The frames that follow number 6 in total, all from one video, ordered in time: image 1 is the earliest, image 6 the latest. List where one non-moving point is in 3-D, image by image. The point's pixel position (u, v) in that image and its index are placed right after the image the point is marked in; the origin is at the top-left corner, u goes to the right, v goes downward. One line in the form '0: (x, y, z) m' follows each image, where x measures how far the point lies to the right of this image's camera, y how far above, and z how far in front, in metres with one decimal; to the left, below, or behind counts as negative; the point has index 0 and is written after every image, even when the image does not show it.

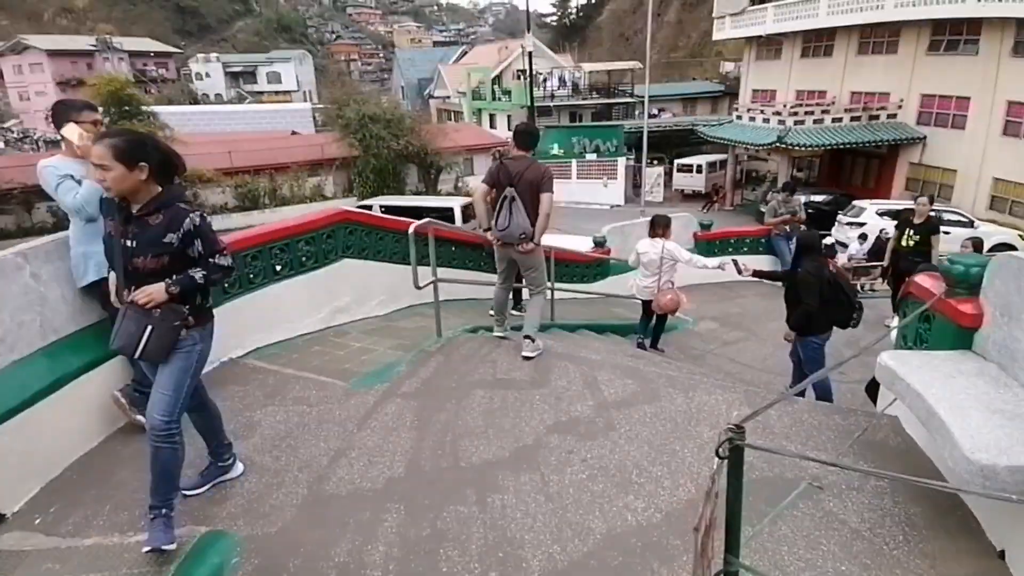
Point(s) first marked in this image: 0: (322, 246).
0: (-1.5, +0.3, +4.7) m
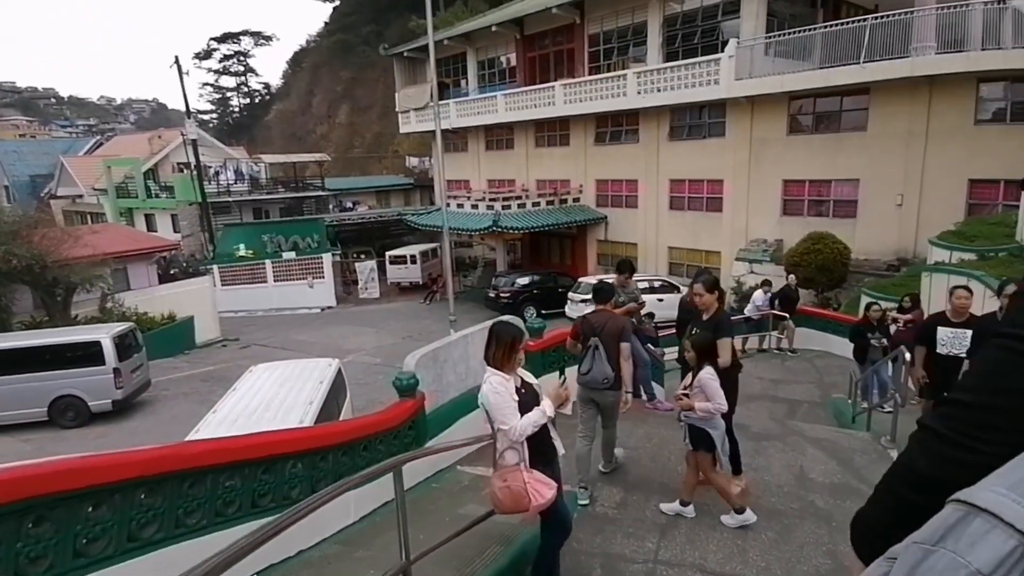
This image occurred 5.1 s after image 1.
0: (-1.6, -0.7, +0.4) m
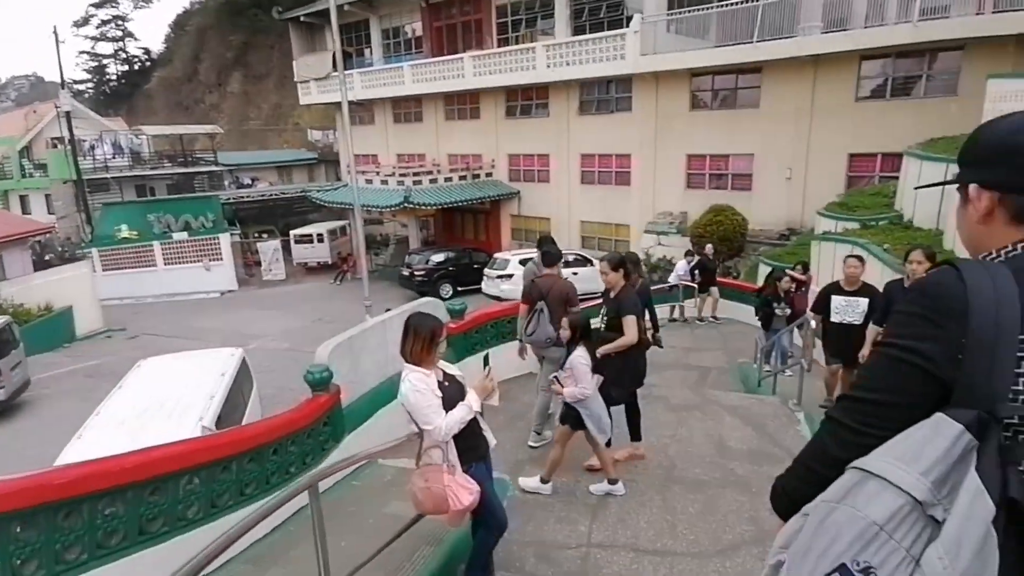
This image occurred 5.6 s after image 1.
0: (-1.6, -0.8, 0.0) m
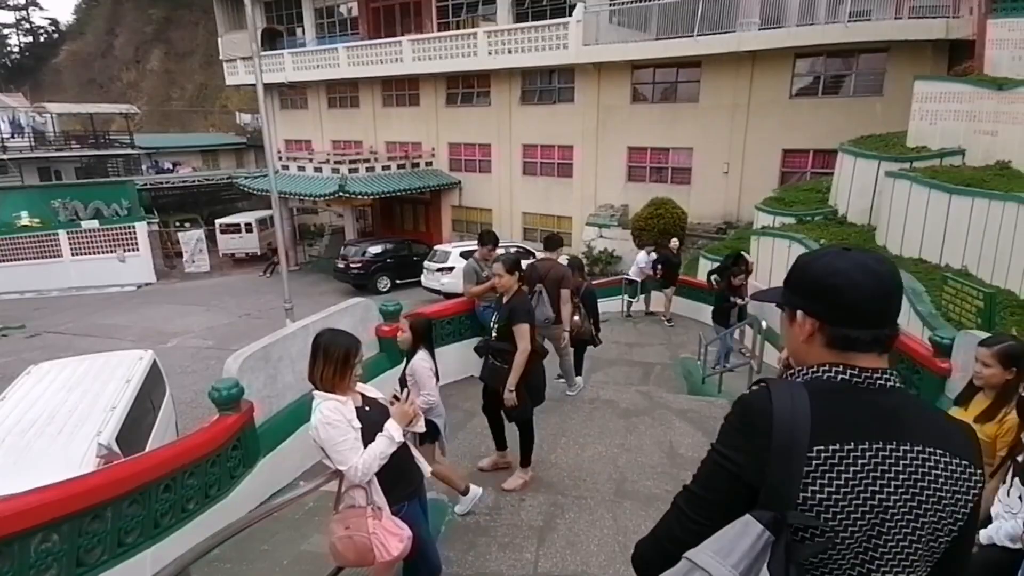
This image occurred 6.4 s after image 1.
0: (-1.5, -0.9, -0.6) m
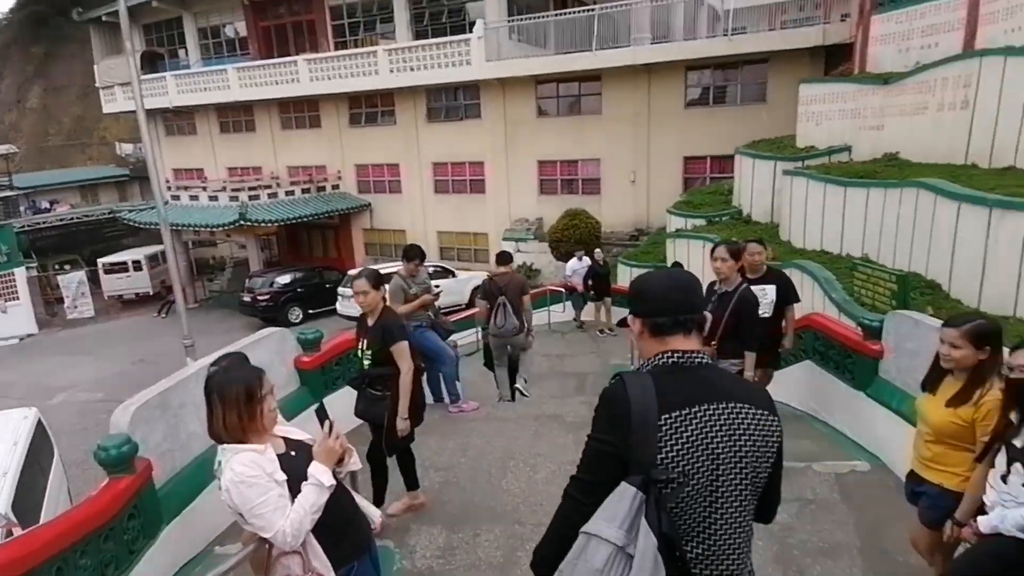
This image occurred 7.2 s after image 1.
0: (-1.2, -0.9, -1.1) m
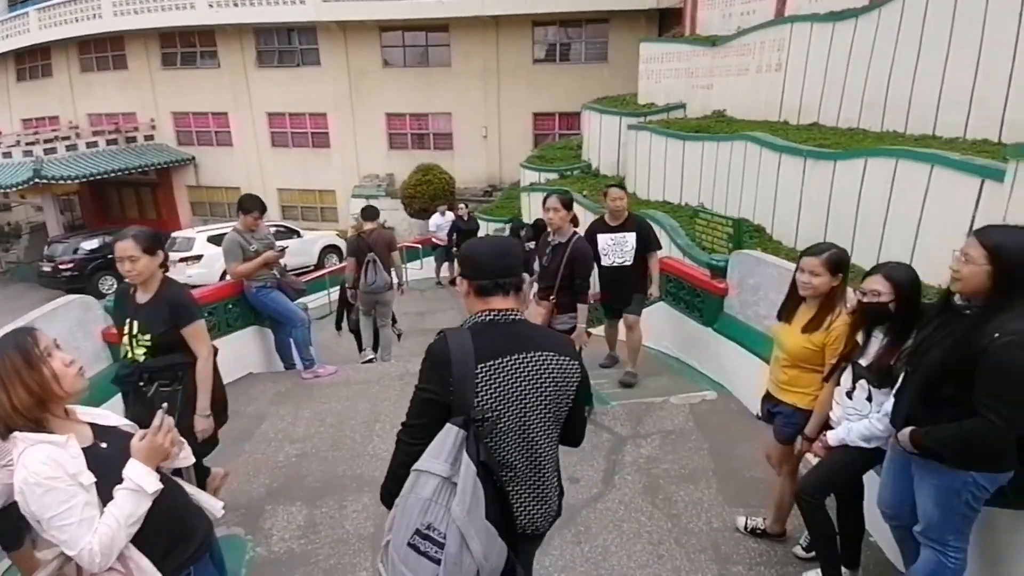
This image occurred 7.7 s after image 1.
0: (-0.8, -1.0, -1.6) m
